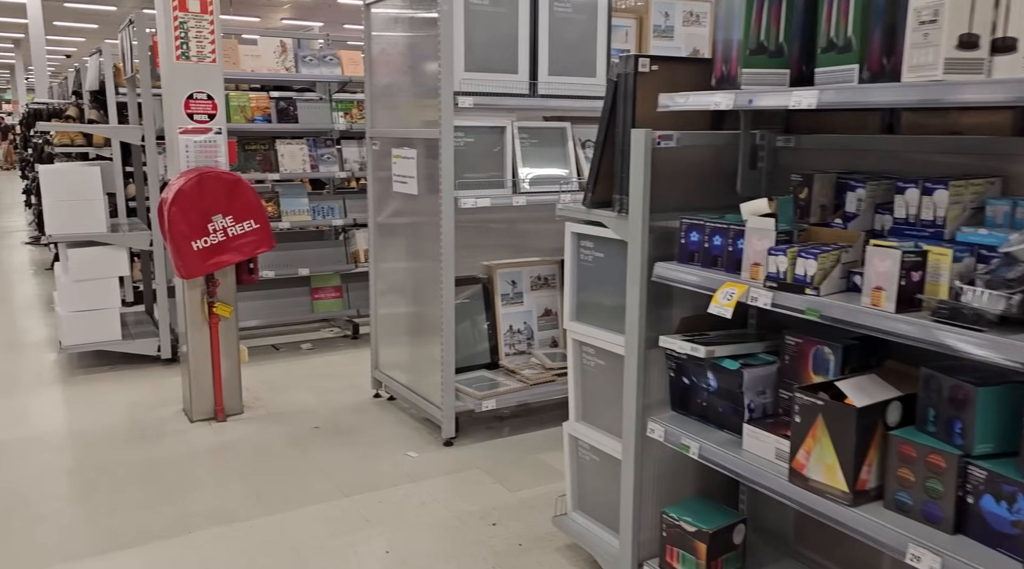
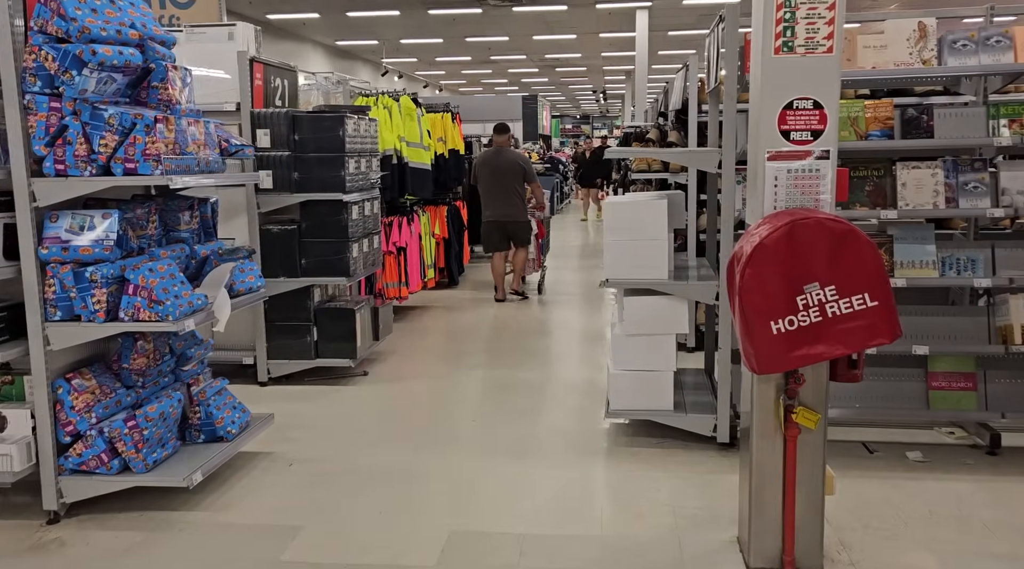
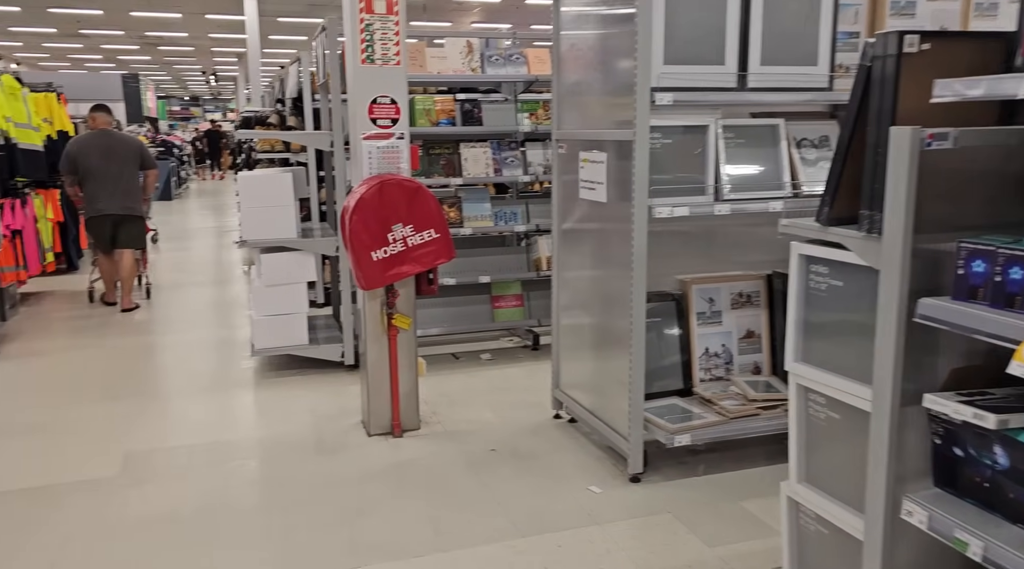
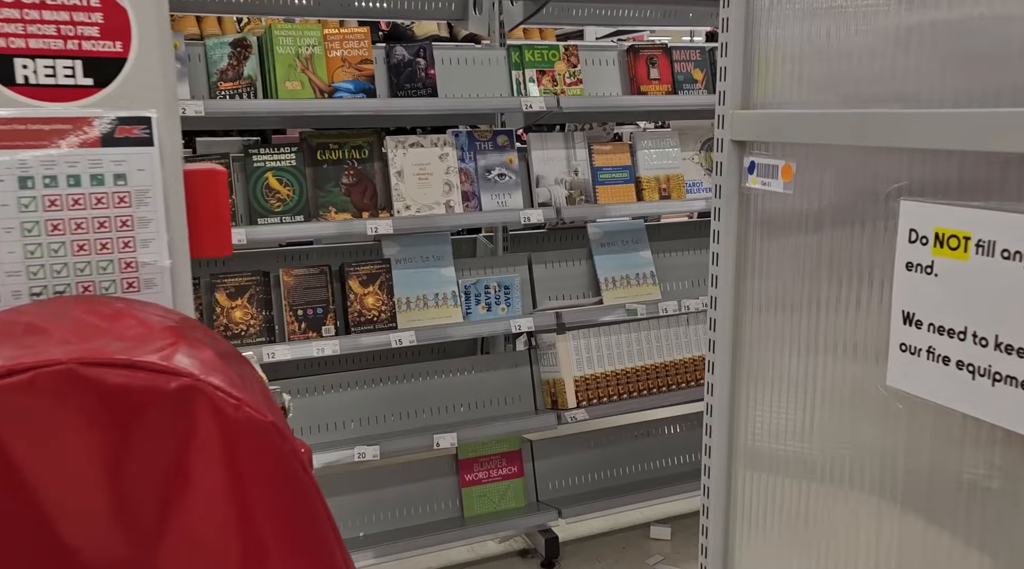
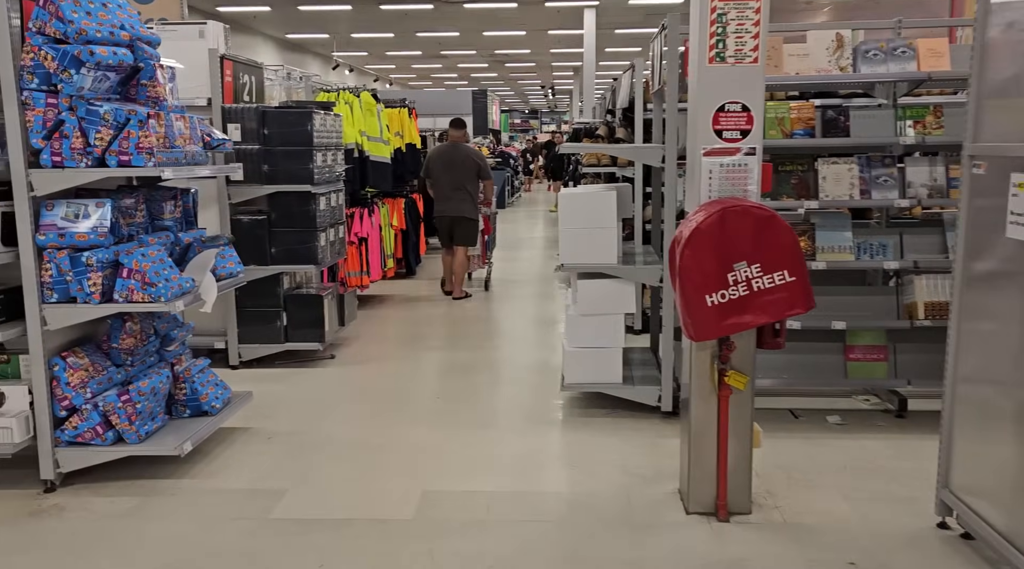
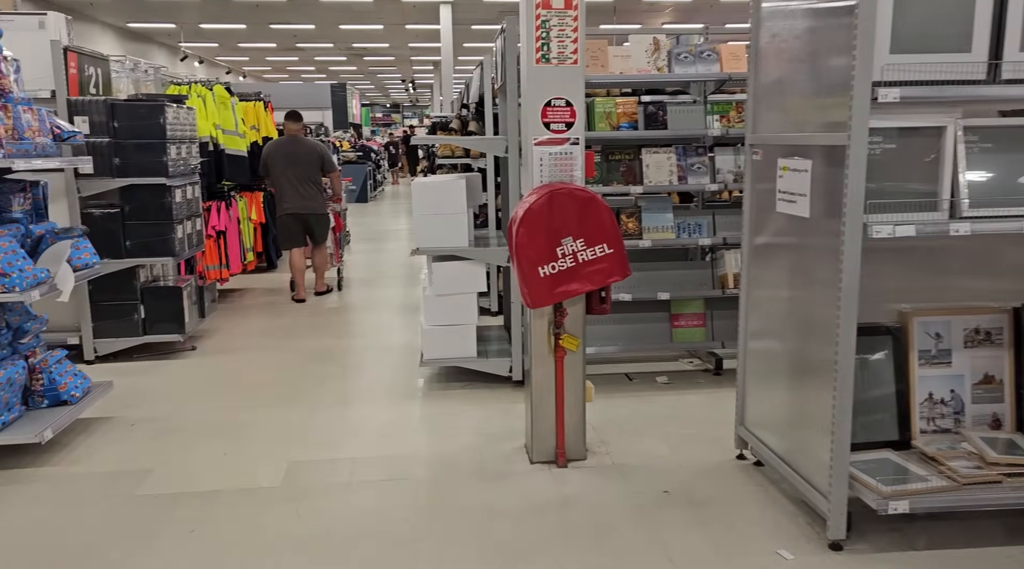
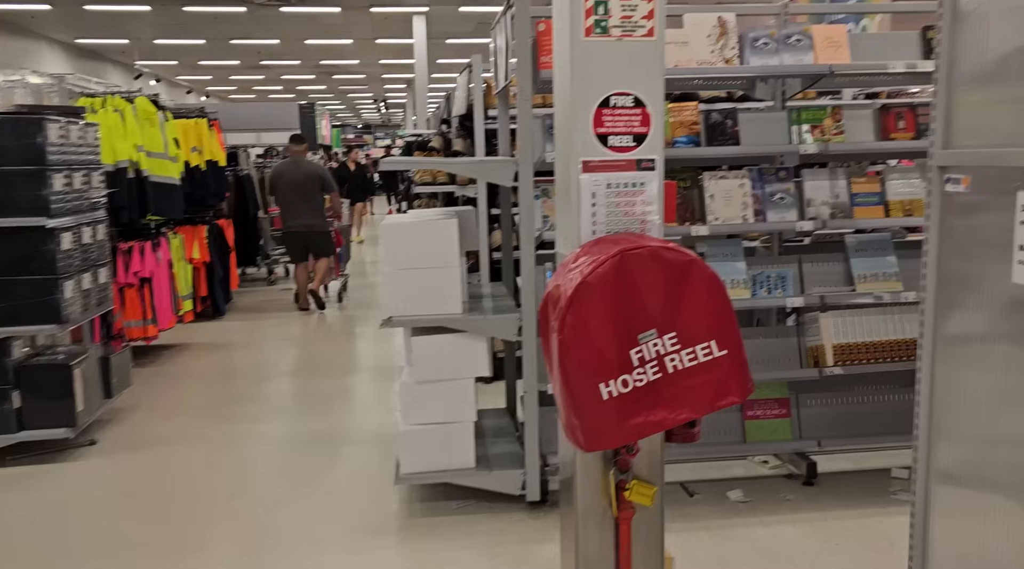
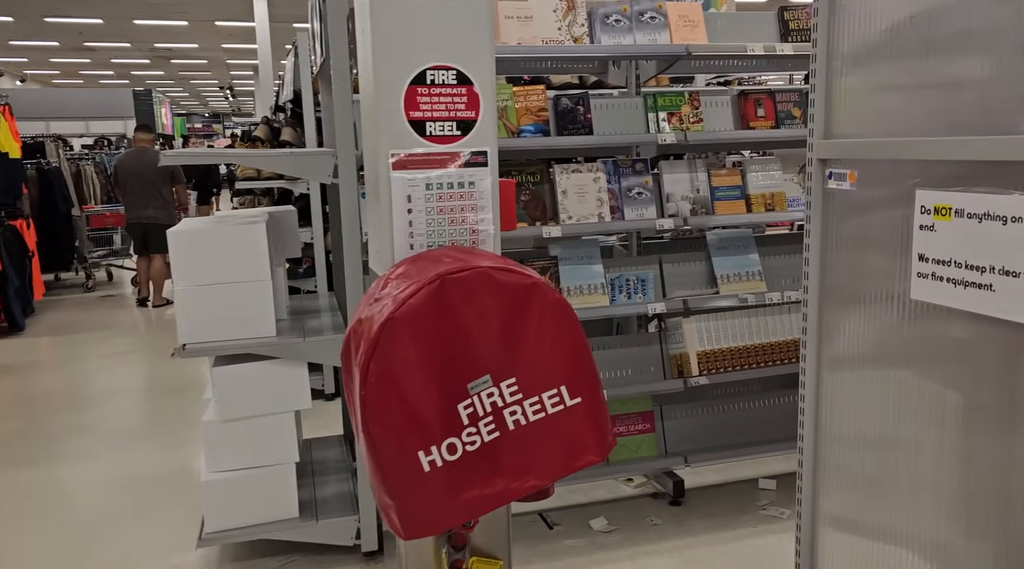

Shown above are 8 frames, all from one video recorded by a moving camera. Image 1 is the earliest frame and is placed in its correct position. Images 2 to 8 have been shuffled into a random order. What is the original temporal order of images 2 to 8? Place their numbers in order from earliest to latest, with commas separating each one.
3, 6, 5, 2, 7, 8, 4
